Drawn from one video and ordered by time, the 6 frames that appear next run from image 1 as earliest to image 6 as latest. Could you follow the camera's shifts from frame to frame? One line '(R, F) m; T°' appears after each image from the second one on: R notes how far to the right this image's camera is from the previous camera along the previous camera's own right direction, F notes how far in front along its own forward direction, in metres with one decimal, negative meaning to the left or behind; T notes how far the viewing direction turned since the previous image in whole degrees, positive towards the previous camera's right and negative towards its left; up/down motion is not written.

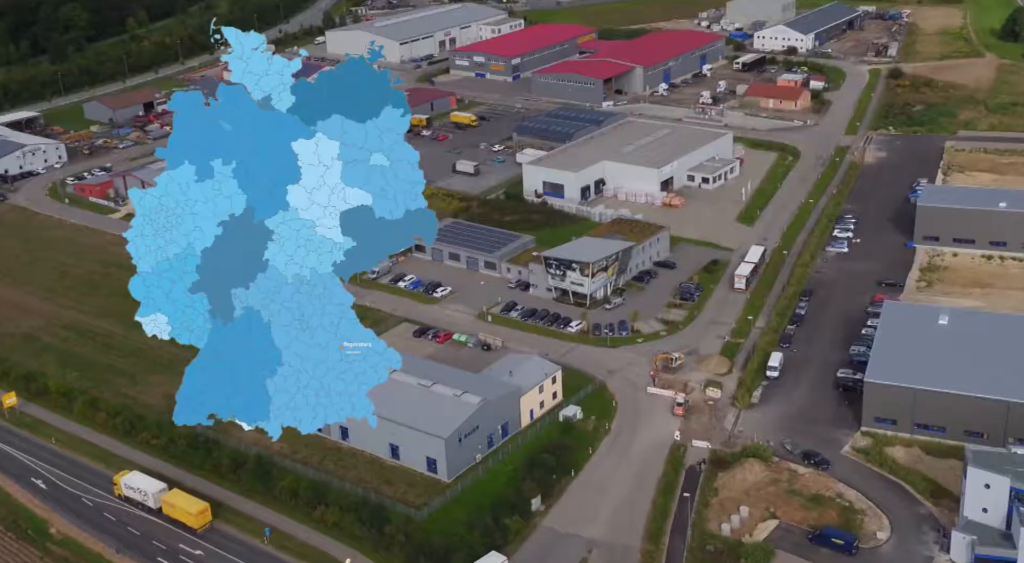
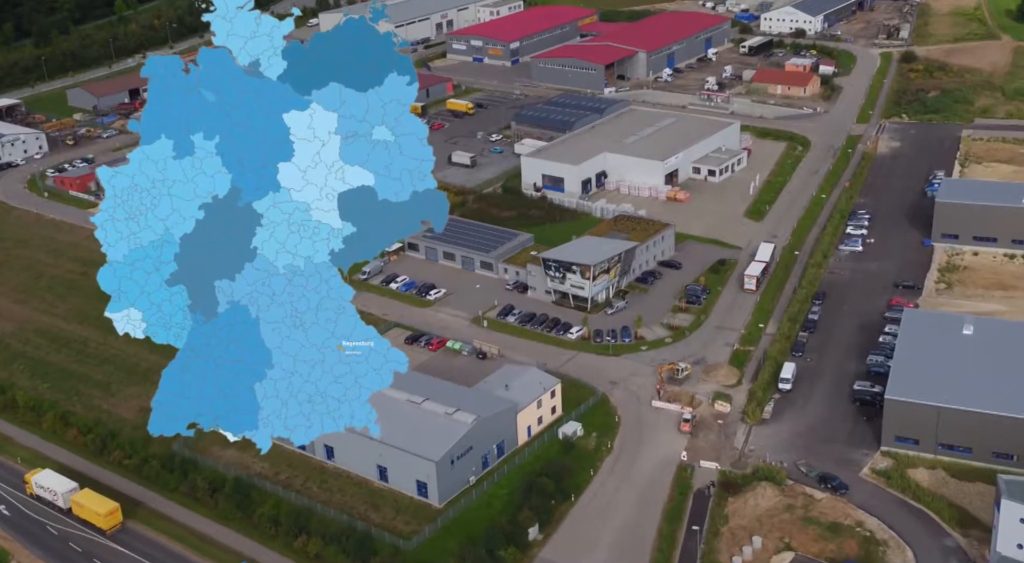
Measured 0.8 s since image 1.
(+0.1, +1.5) m; 0°
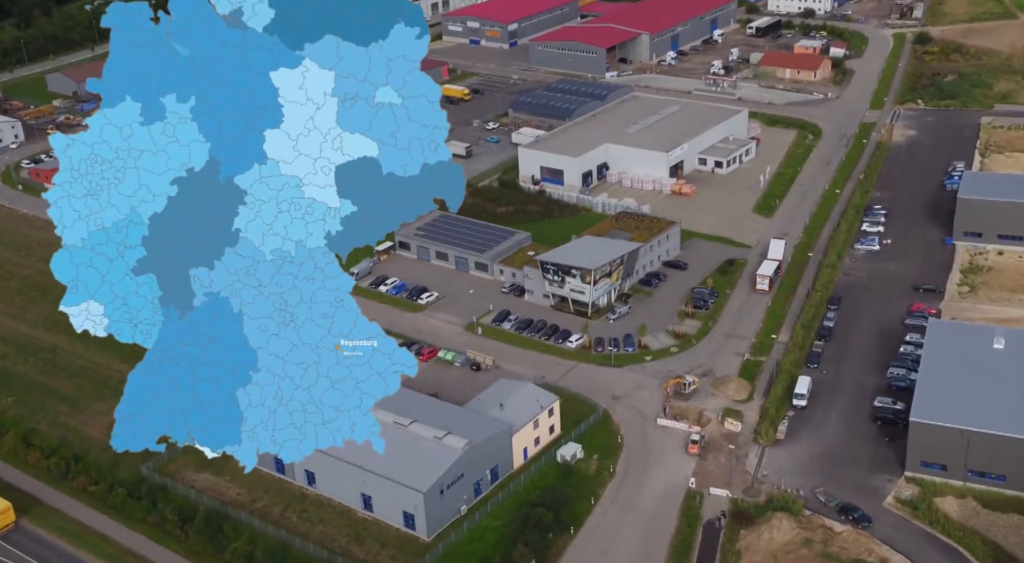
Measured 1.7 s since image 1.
(+0.1, +1.6) m; 0°
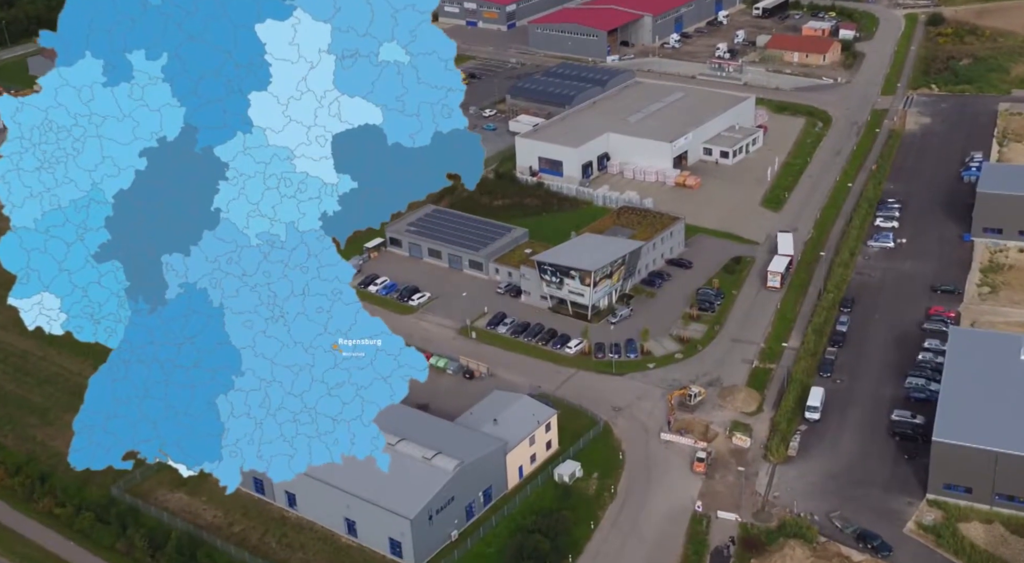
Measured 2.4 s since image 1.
(+0.1, +1.3) m; 0°
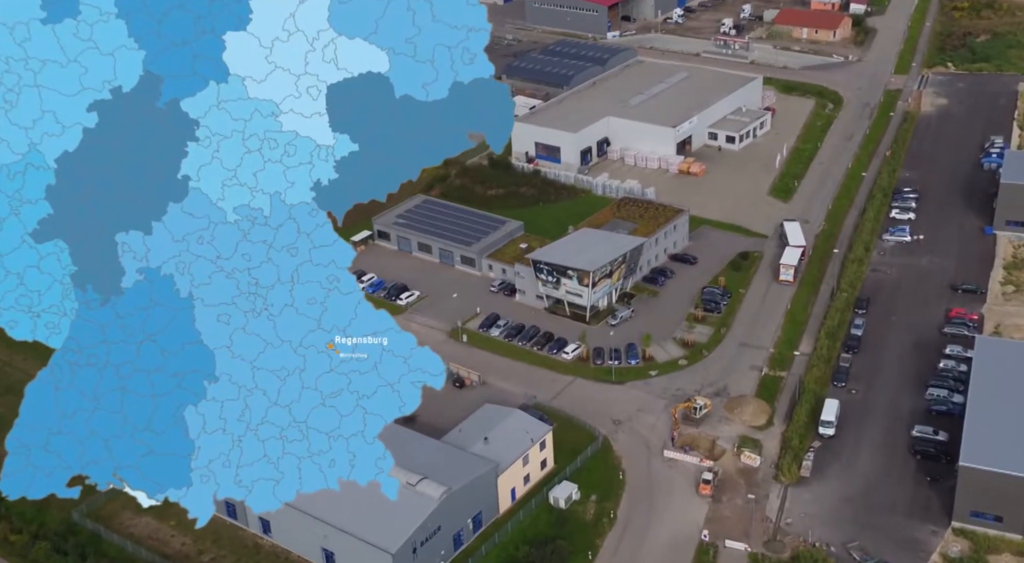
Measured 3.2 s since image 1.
(+0.2, +1.5) m; 0°
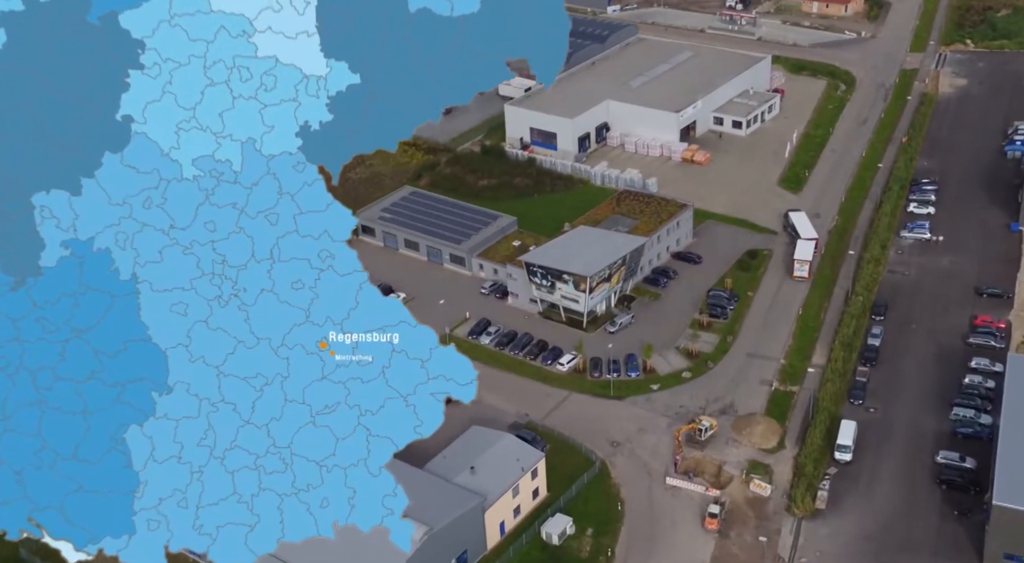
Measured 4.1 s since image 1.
(+0.2, +1.6) m; 0°
